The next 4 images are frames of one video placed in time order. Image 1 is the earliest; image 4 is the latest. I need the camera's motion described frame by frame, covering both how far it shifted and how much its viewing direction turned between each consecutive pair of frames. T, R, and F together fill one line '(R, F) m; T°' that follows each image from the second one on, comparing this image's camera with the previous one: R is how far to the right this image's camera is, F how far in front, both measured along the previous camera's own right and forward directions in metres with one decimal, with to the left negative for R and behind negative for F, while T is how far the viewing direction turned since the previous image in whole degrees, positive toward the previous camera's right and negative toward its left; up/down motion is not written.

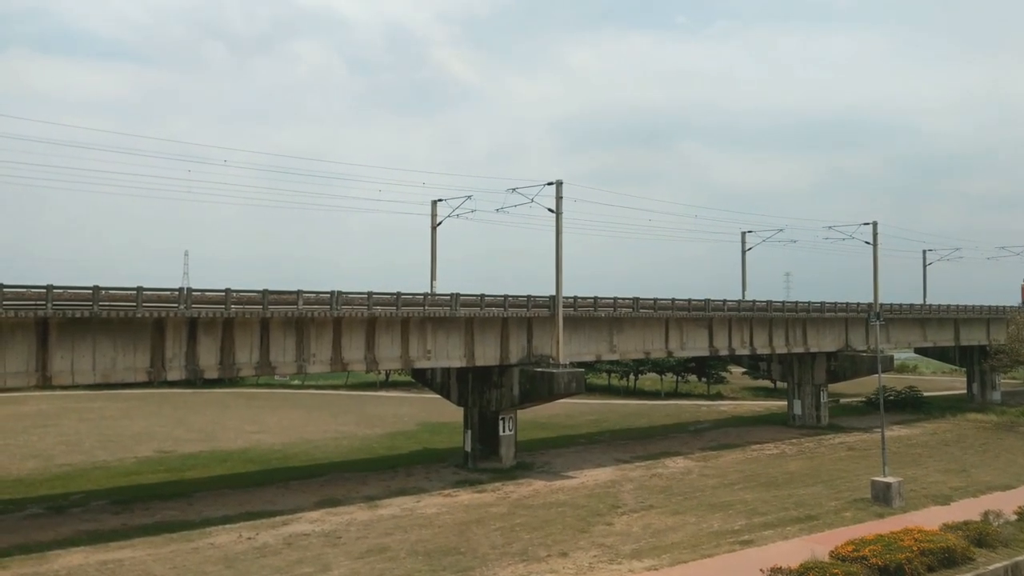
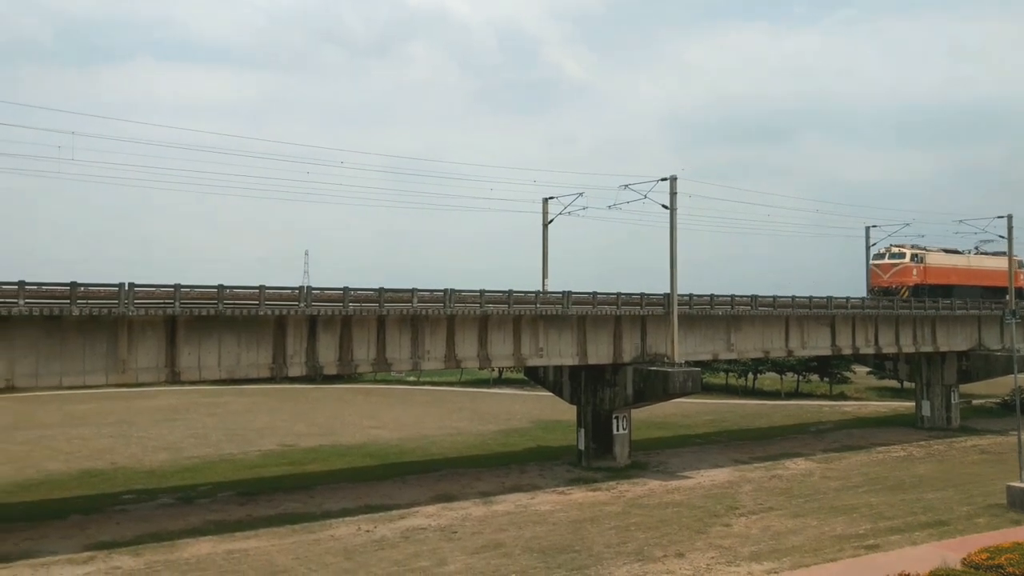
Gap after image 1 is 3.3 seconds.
(-1.5, 0.0) m; -5°
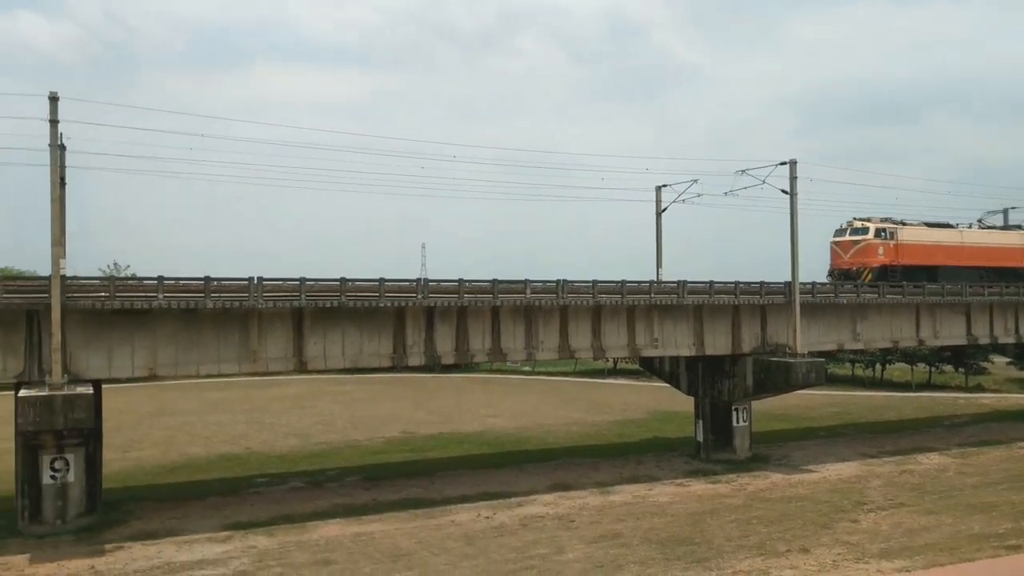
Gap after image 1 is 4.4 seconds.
(-0.9, -0.2) m; -6°
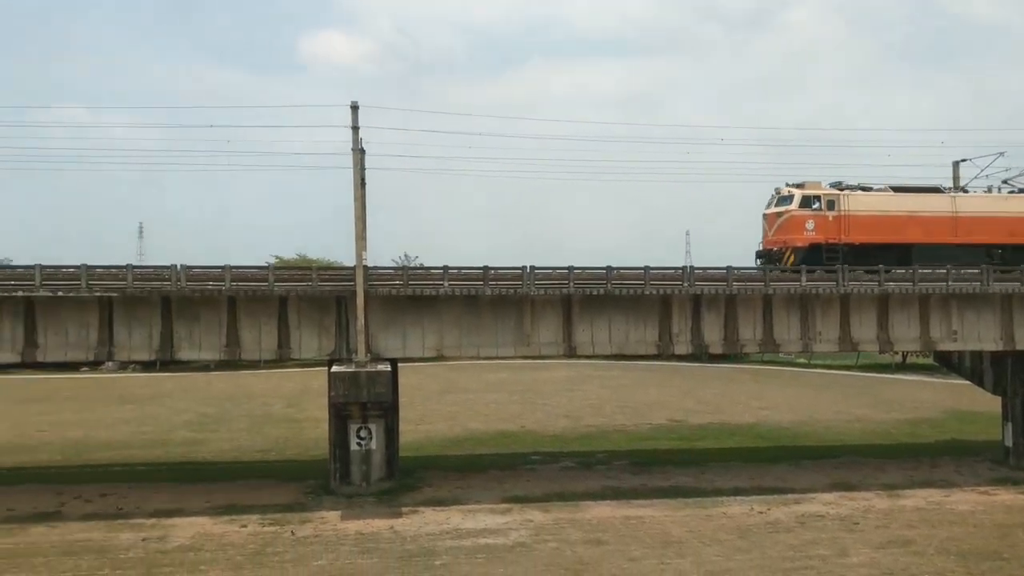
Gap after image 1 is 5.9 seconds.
(-1.6, -0.4) m; -16°
